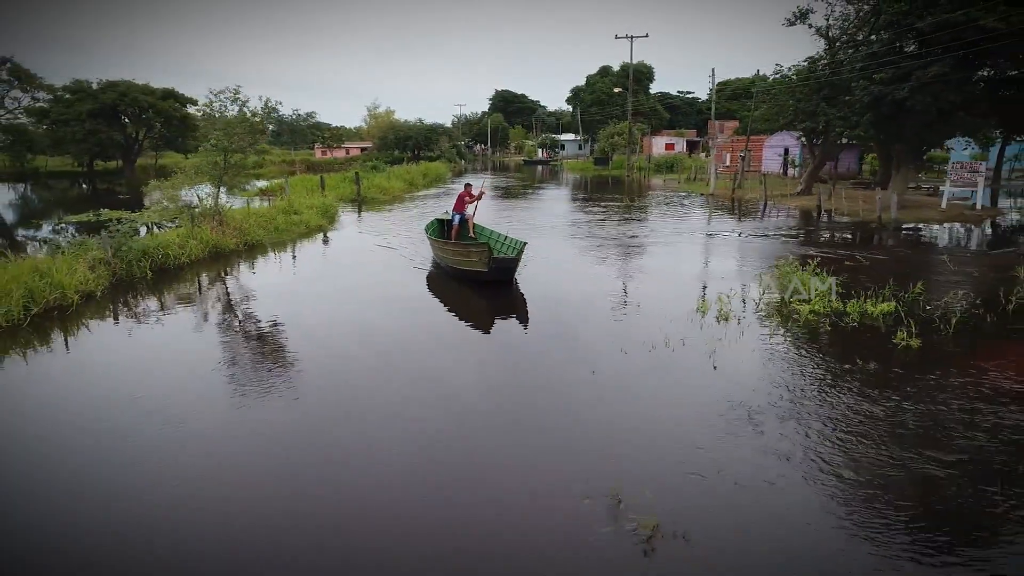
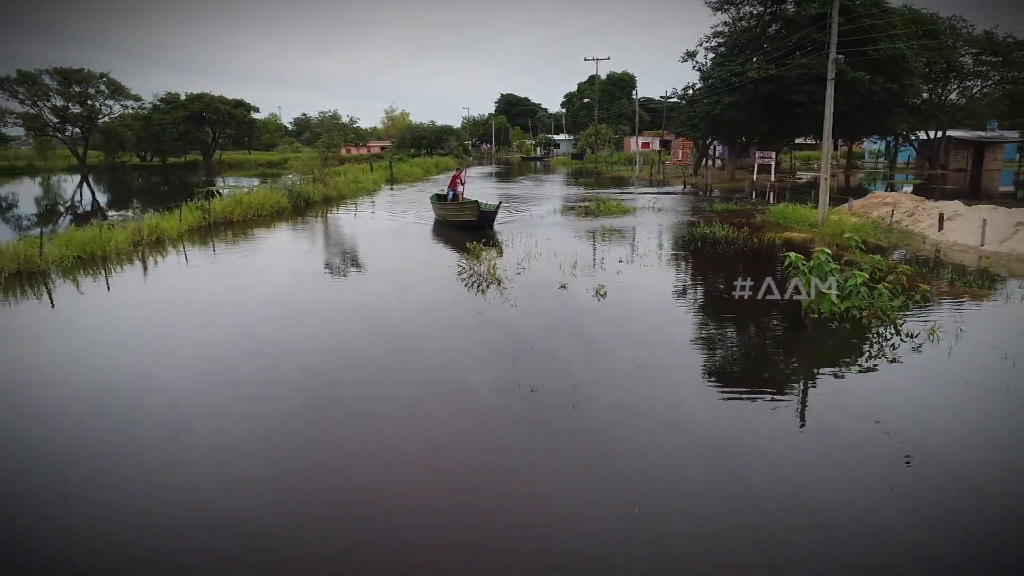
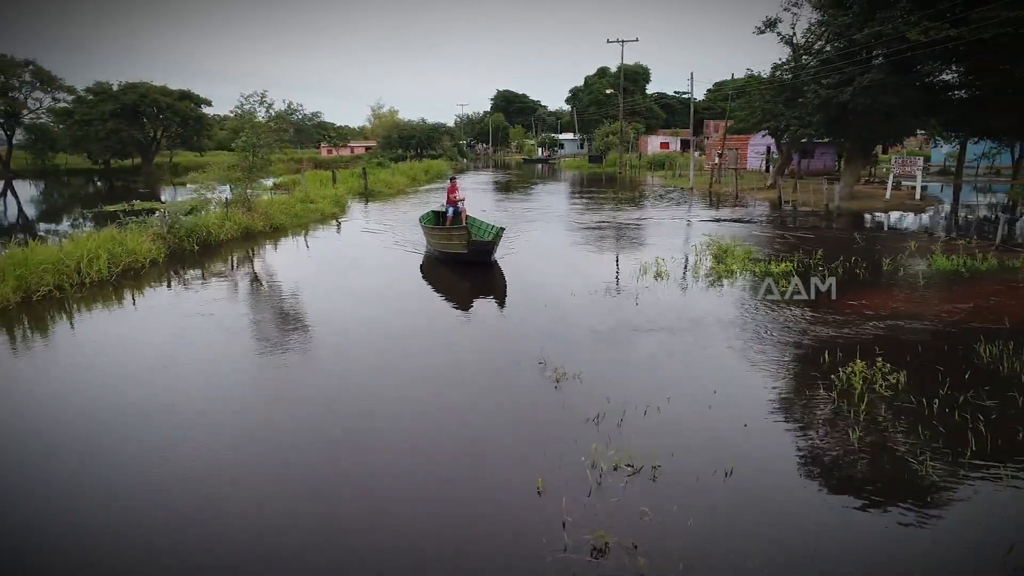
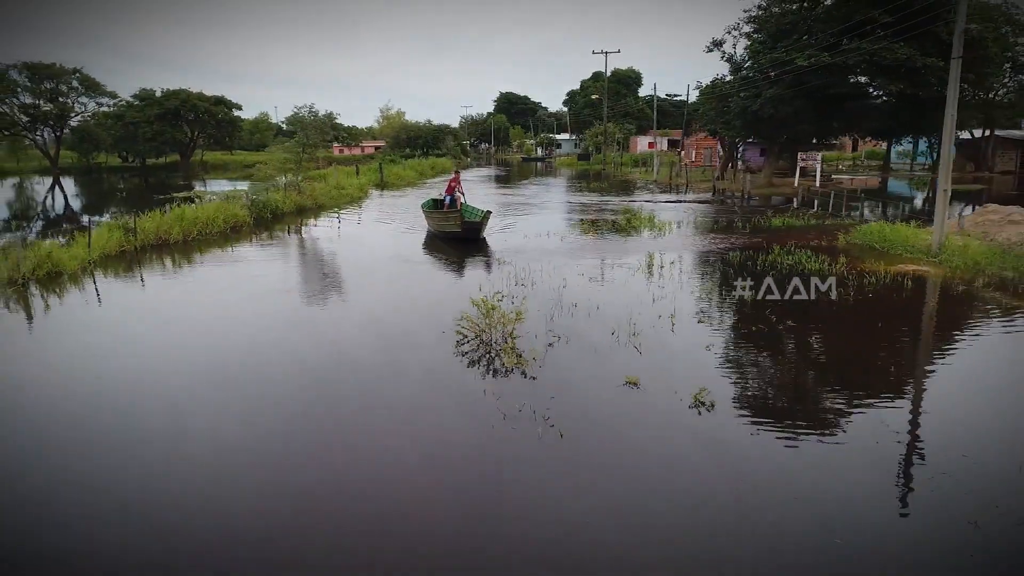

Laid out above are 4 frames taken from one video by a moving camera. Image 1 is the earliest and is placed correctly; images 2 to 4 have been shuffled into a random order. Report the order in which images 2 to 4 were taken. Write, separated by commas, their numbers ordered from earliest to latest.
3, 4, 2
